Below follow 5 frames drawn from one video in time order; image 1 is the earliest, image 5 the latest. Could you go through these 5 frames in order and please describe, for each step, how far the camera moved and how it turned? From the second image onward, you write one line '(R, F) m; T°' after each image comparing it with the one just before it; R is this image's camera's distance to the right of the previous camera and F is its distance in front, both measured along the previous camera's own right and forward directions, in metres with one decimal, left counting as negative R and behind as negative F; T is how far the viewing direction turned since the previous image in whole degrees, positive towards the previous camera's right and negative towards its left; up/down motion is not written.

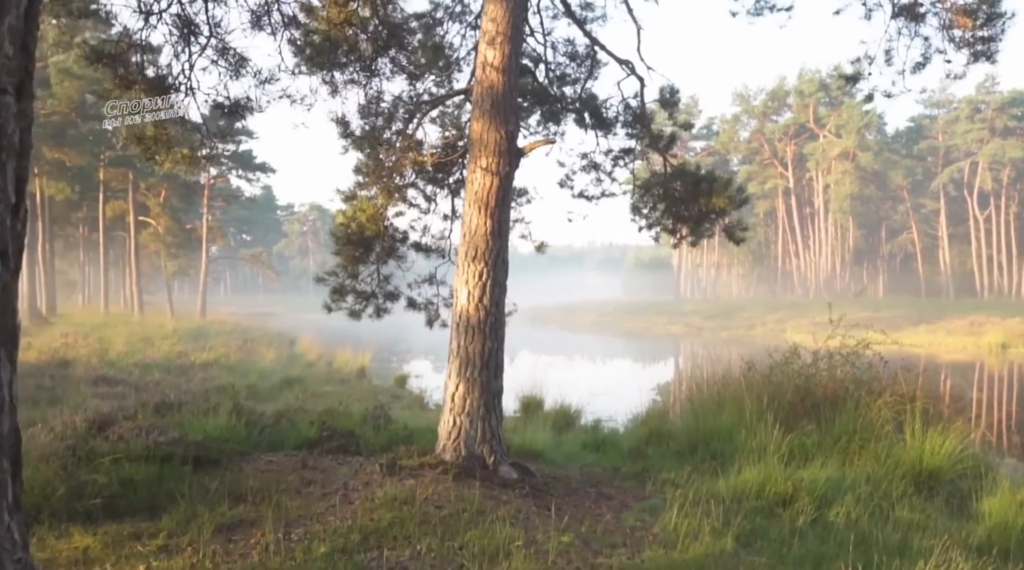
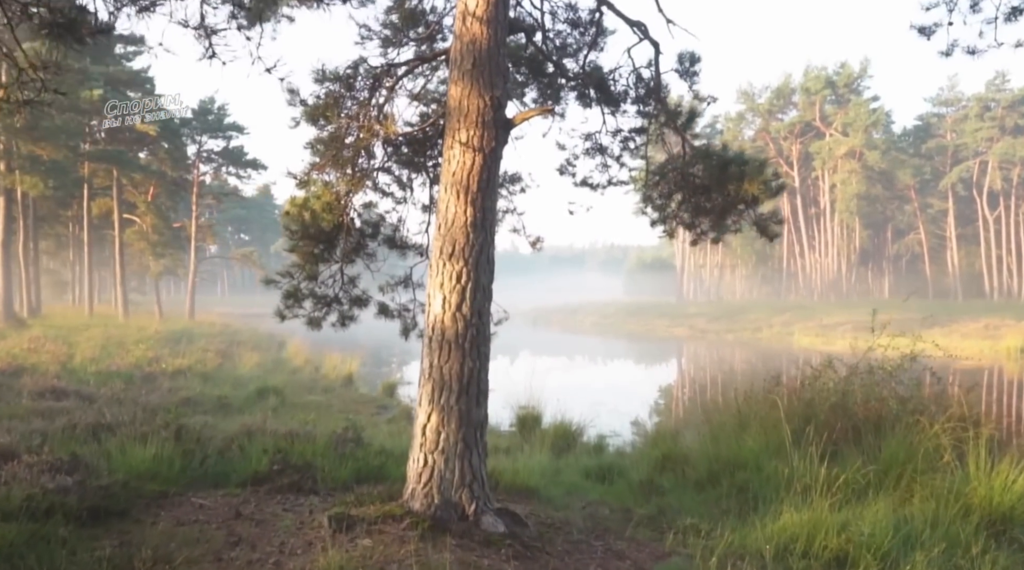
(+0.1, +1.3) m; 0°
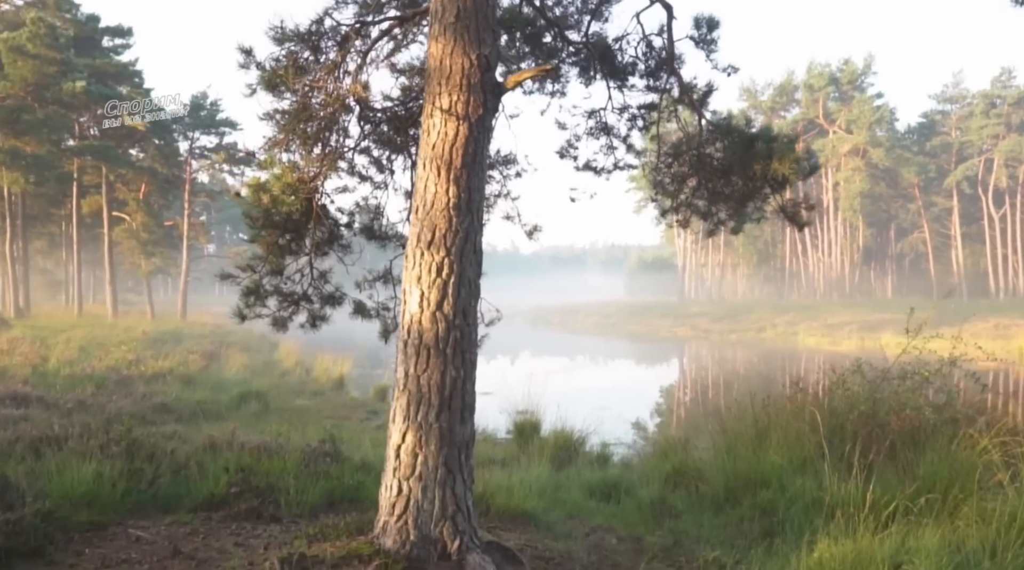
(0.0, +0.8) m; 0°
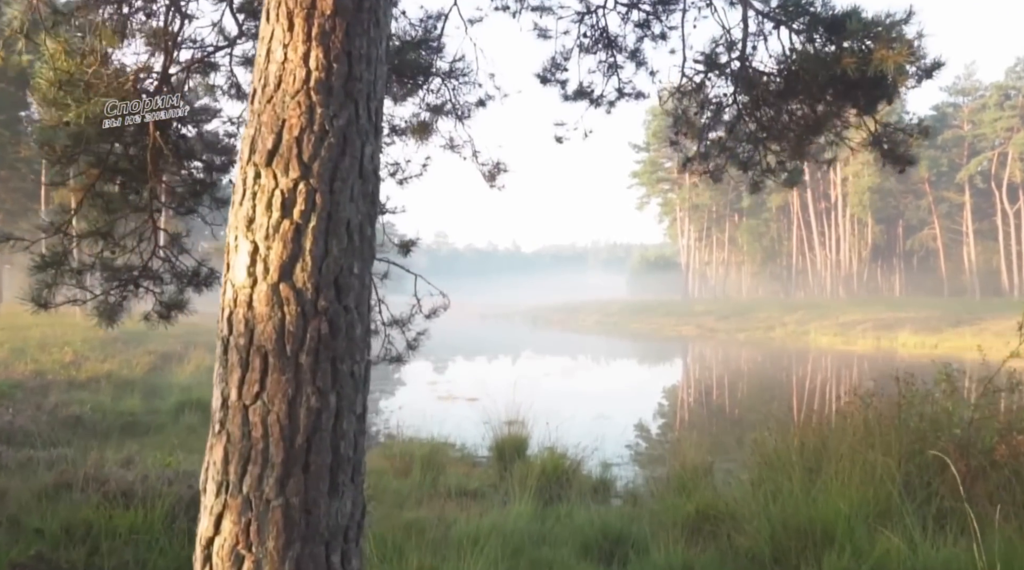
(+0.2, +2.0) m; 0°
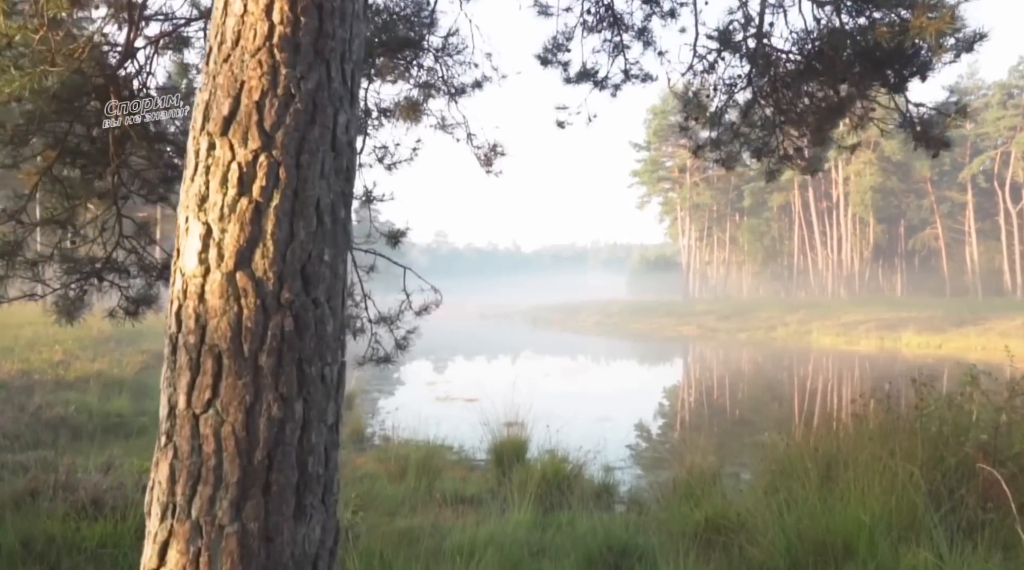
(0.0, +0.3) m; 0°
